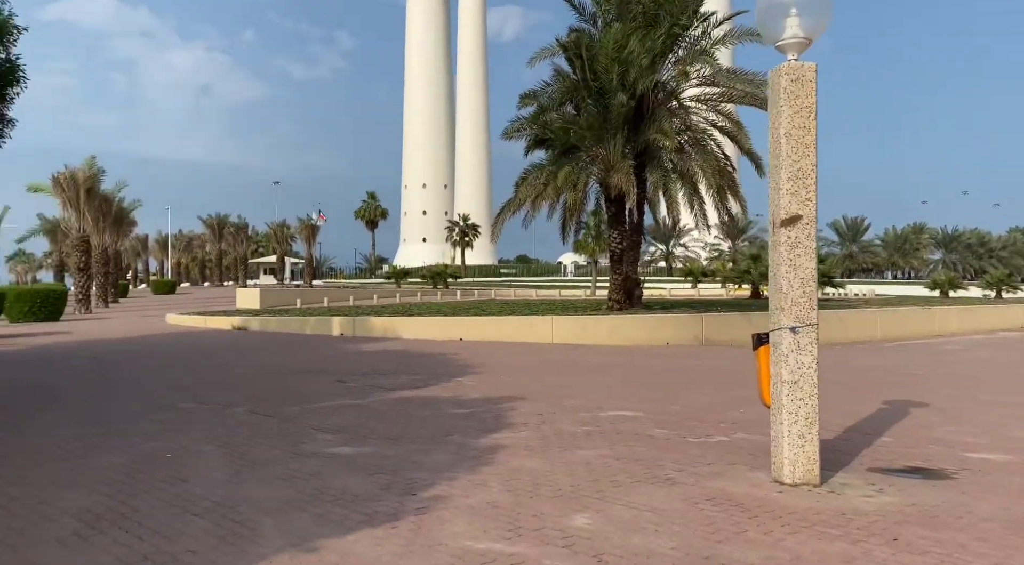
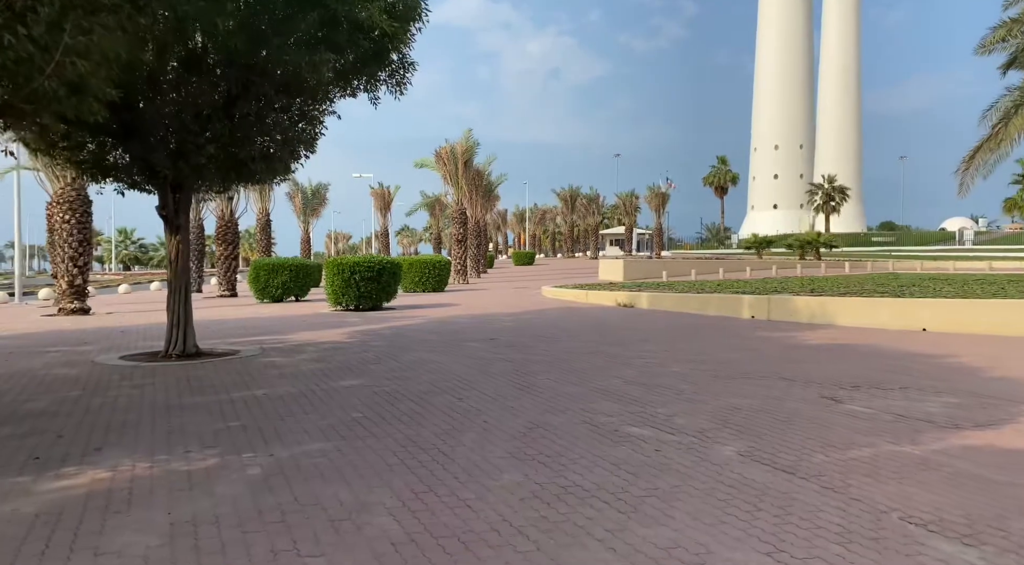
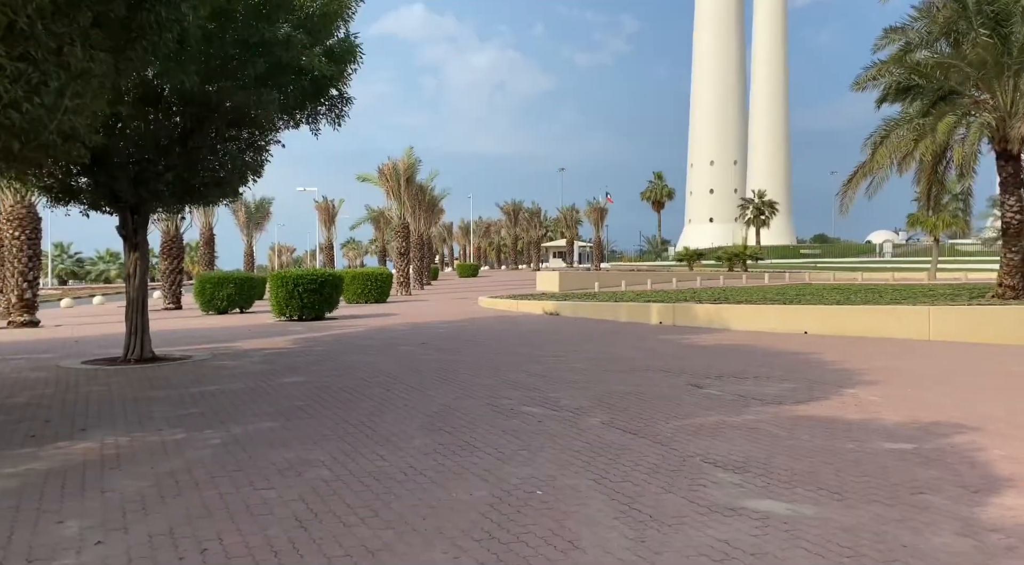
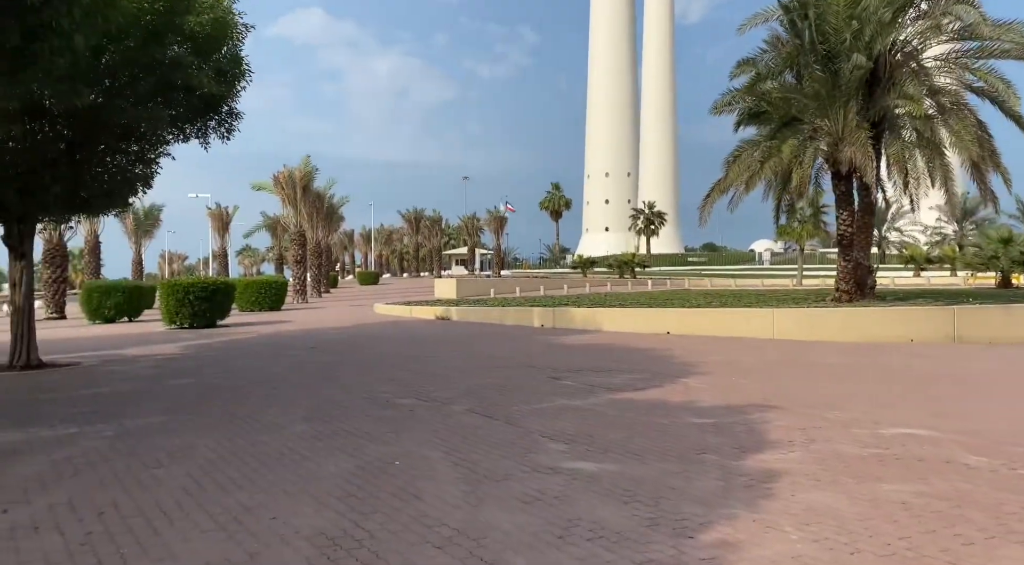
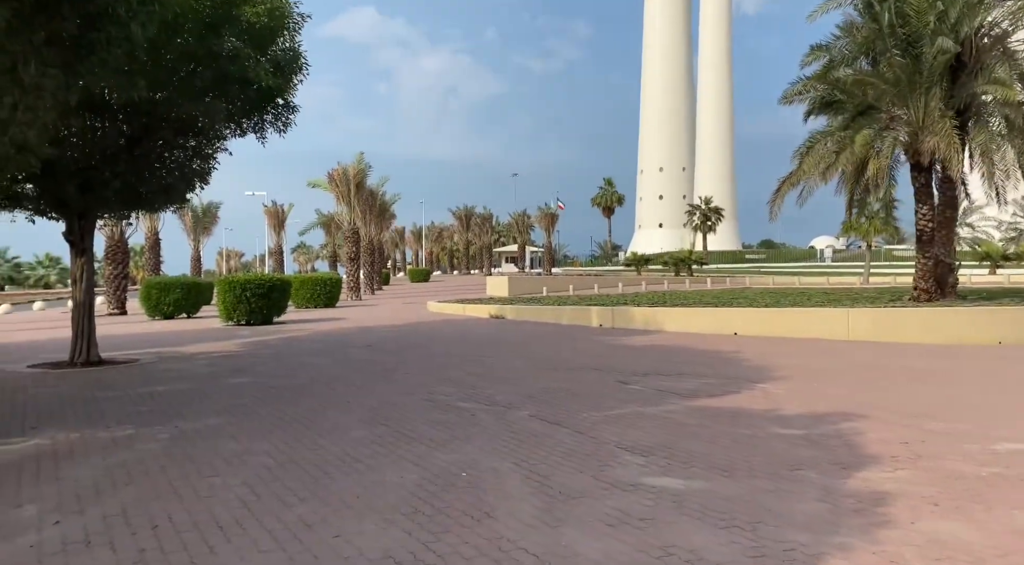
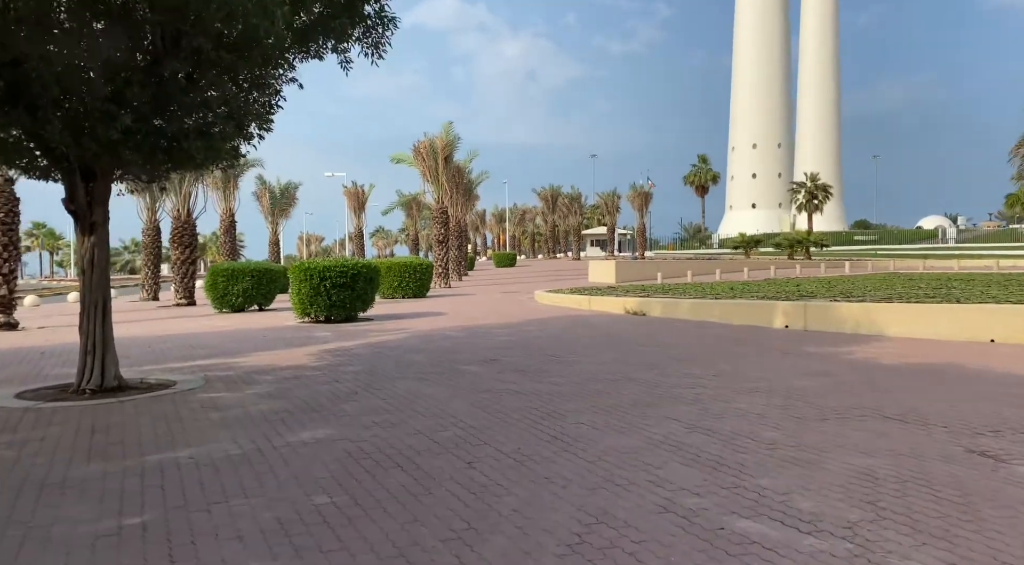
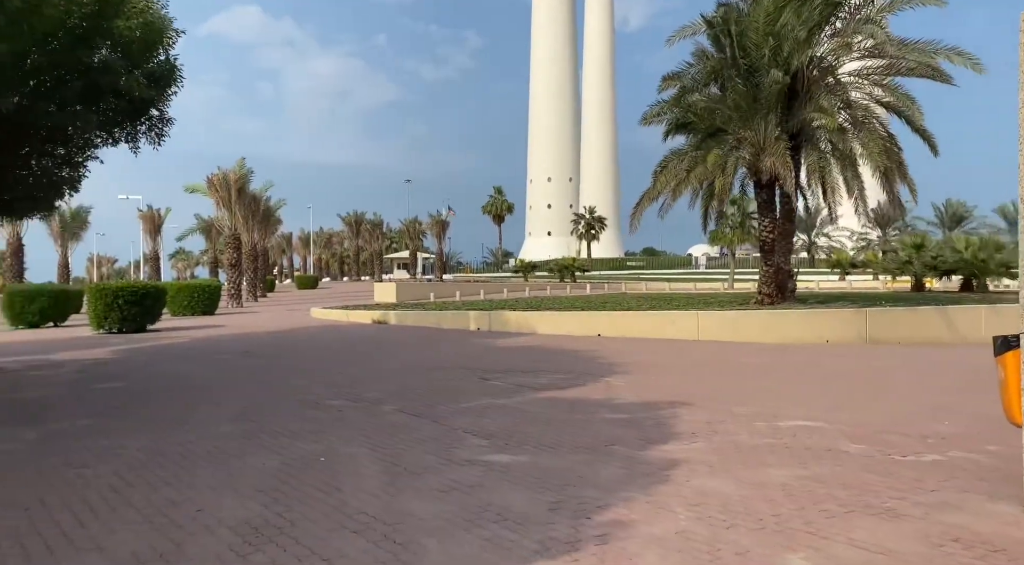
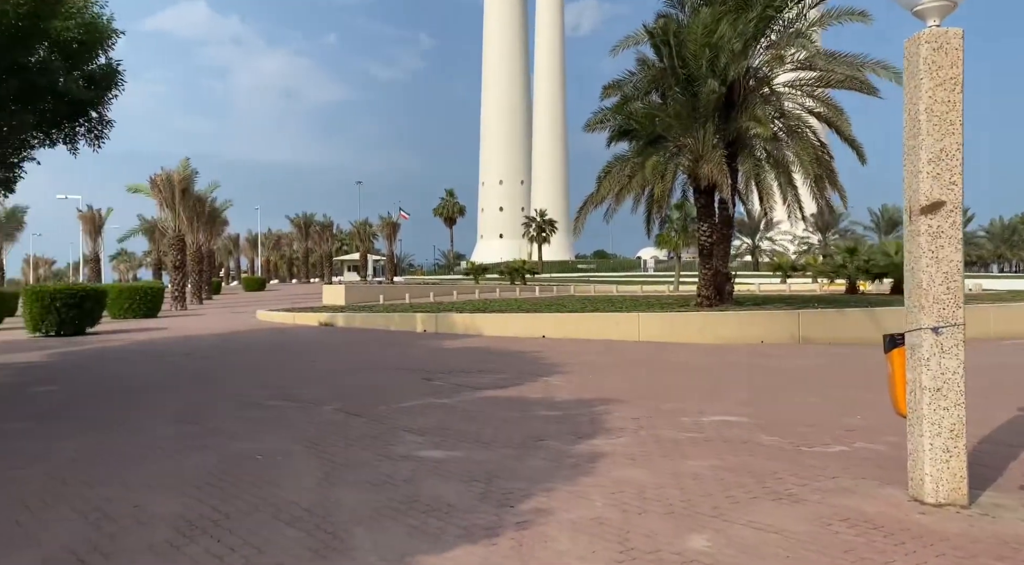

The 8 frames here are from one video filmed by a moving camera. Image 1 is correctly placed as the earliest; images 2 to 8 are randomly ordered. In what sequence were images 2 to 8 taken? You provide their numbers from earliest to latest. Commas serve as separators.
8, 7, 4, 5, 3, 2, 6
